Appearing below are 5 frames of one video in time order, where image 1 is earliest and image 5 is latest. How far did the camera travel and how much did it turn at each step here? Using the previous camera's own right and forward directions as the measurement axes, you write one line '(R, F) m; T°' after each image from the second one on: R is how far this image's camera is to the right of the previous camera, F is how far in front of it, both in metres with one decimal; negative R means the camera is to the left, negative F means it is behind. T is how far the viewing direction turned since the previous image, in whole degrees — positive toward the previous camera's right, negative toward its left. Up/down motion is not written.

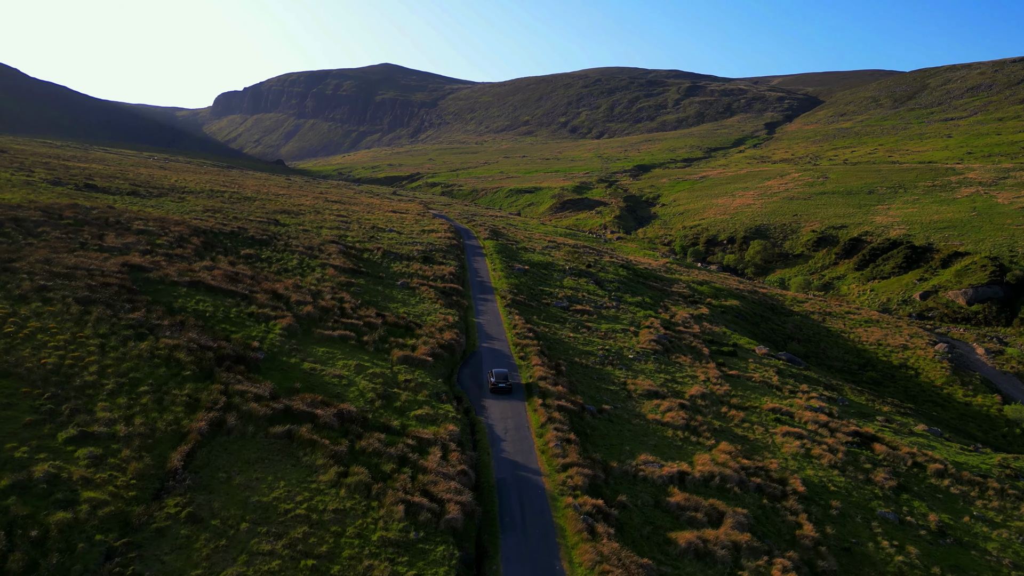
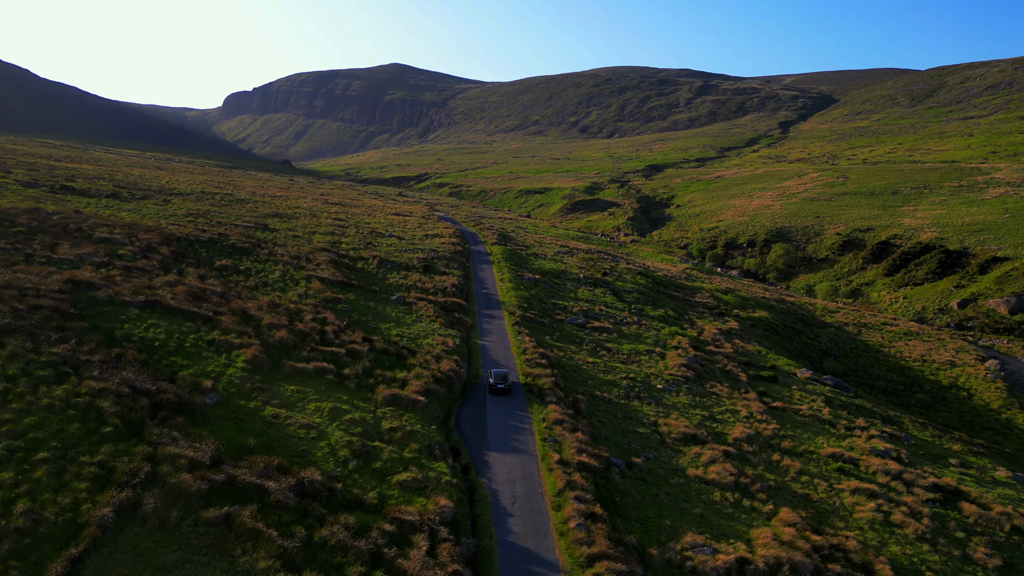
(0.0, +4.5) m; -1°
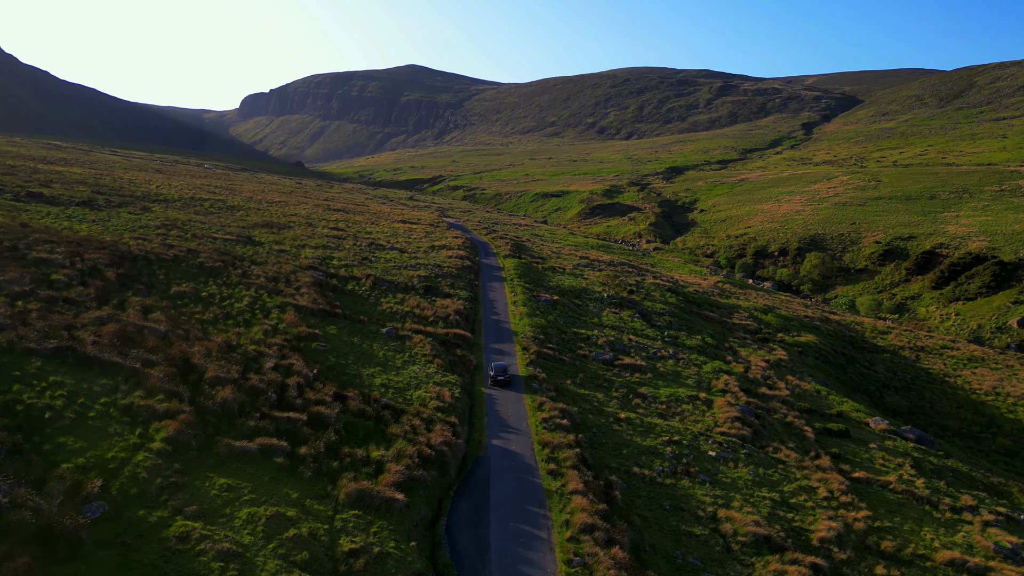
(+0.1, +5.7) m; -1°
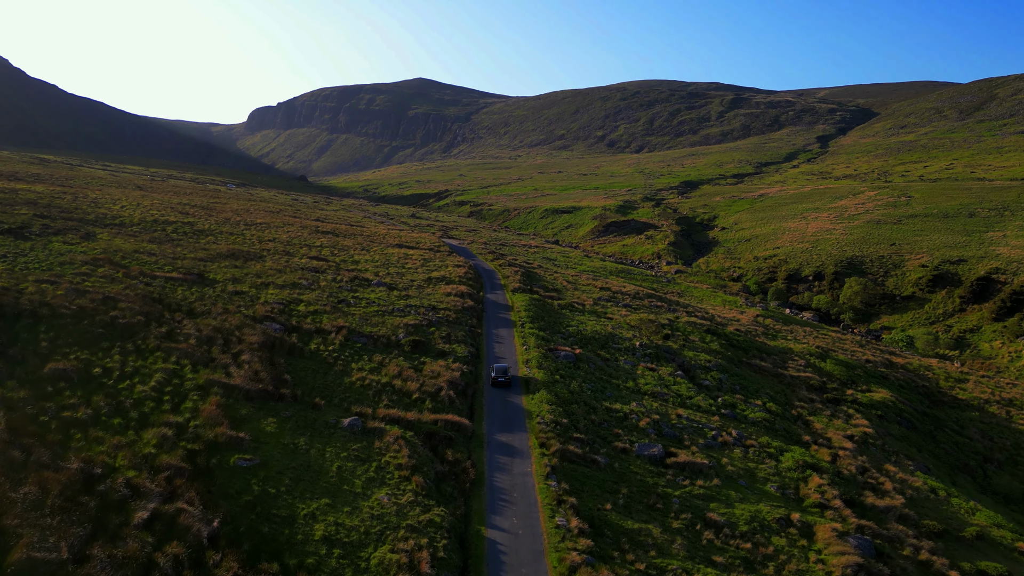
(-0.2, +8.1) m; -1°
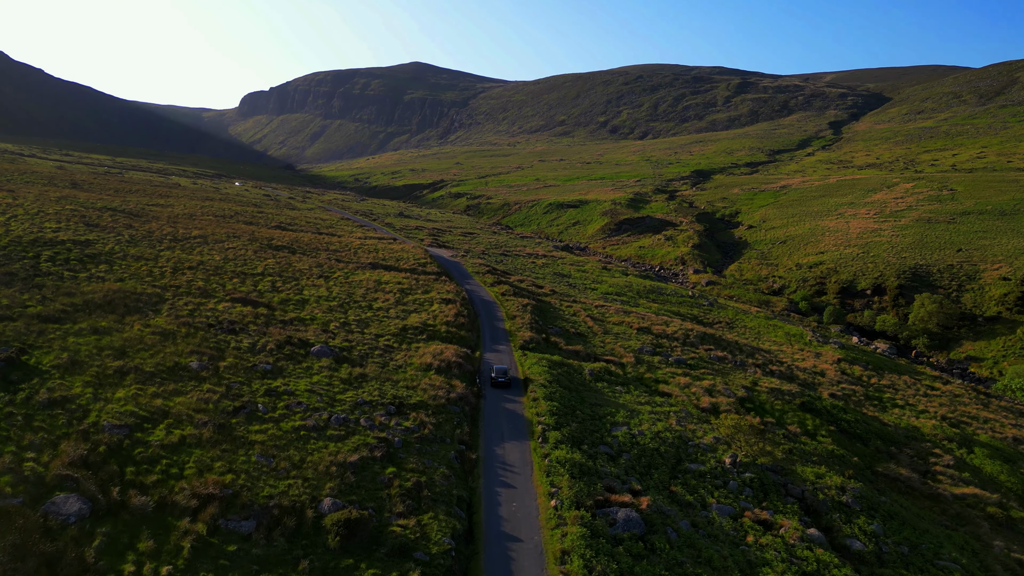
(-0.5, +13.9) m; 0°
